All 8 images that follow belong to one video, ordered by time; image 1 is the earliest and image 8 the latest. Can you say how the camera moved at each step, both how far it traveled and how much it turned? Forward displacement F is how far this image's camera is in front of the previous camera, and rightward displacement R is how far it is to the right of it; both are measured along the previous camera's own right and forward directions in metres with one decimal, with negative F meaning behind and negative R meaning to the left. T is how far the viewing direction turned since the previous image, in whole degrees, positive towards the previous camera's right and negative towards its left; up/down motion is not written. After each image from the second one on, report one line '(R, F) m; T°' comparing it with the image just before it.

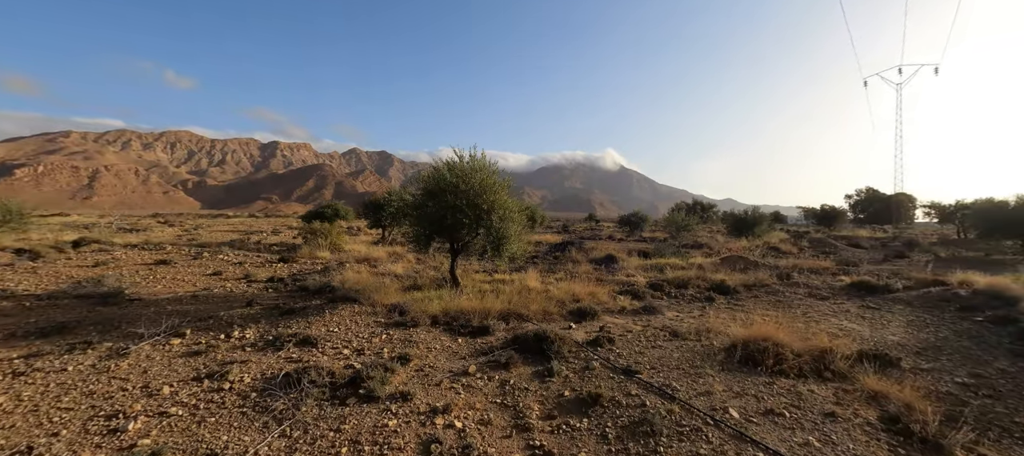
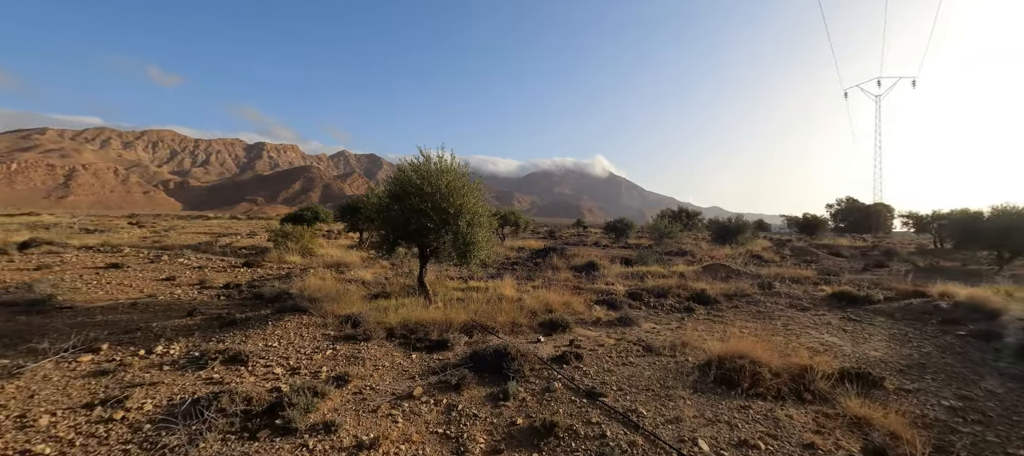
(+0.5, +0.6) m; +2°
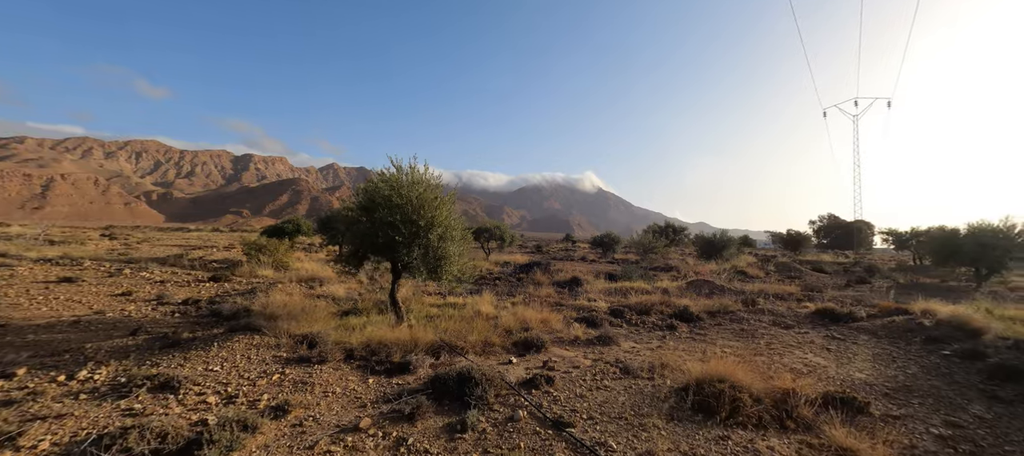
(+0.3, +0.4) m; +1°
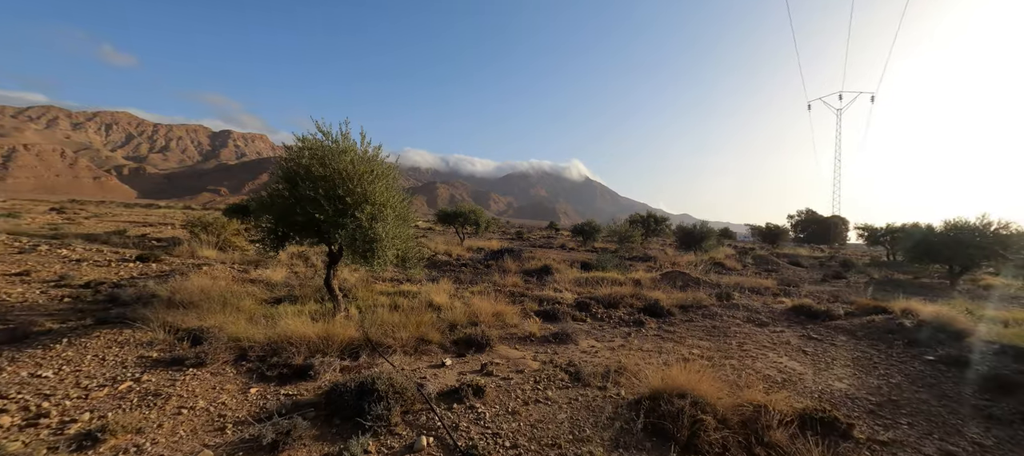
(+0.8, +1.2) m; +2°
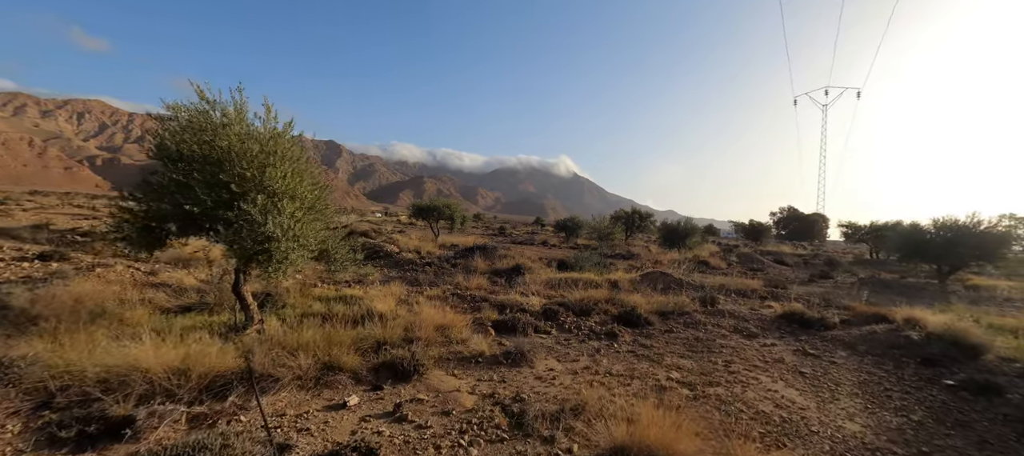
(+0.7, +1.6) m; +2°
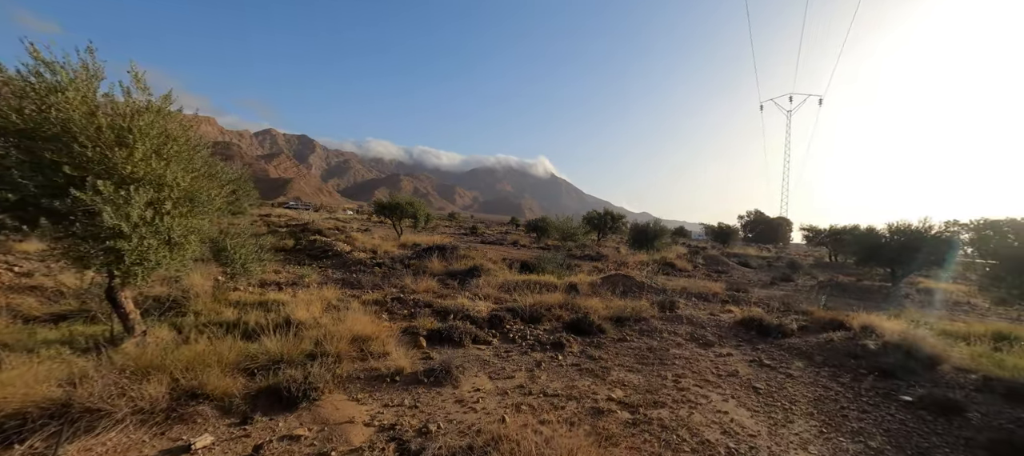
(+0.8, +0.9) m; +3°
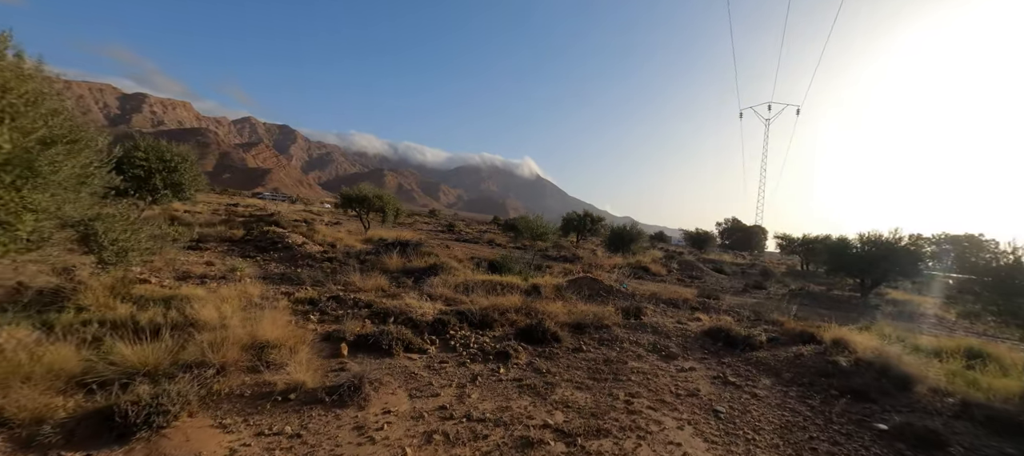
(+0.7, +1.0) m; +2°
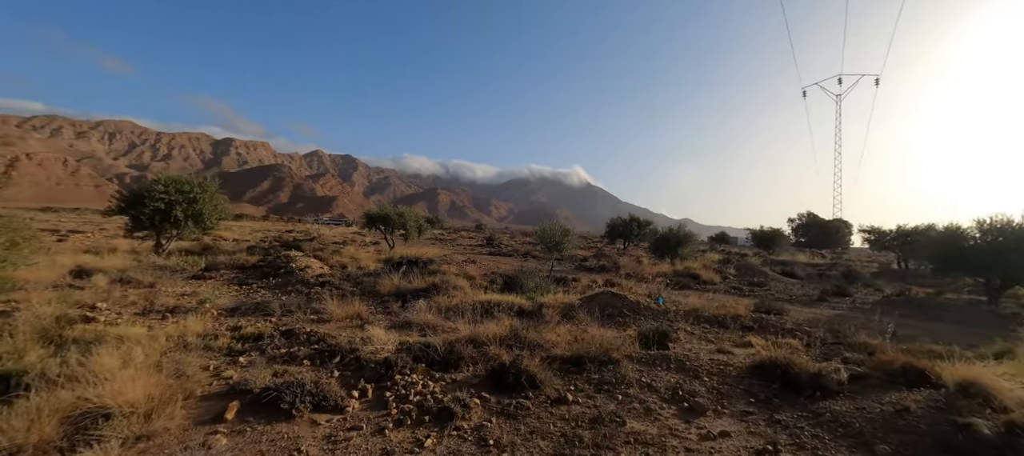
(+1.6, +2.2) m; -8°
